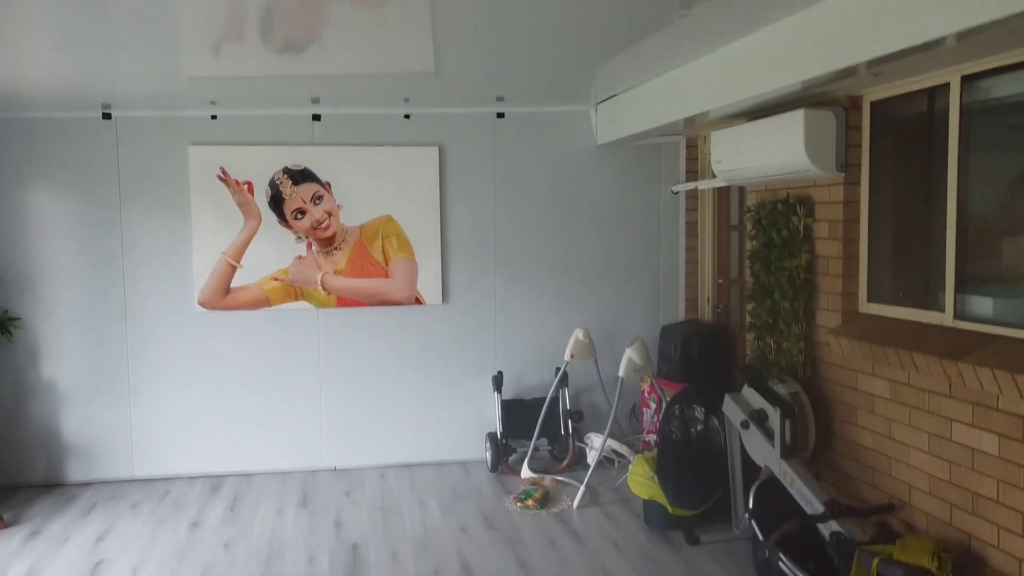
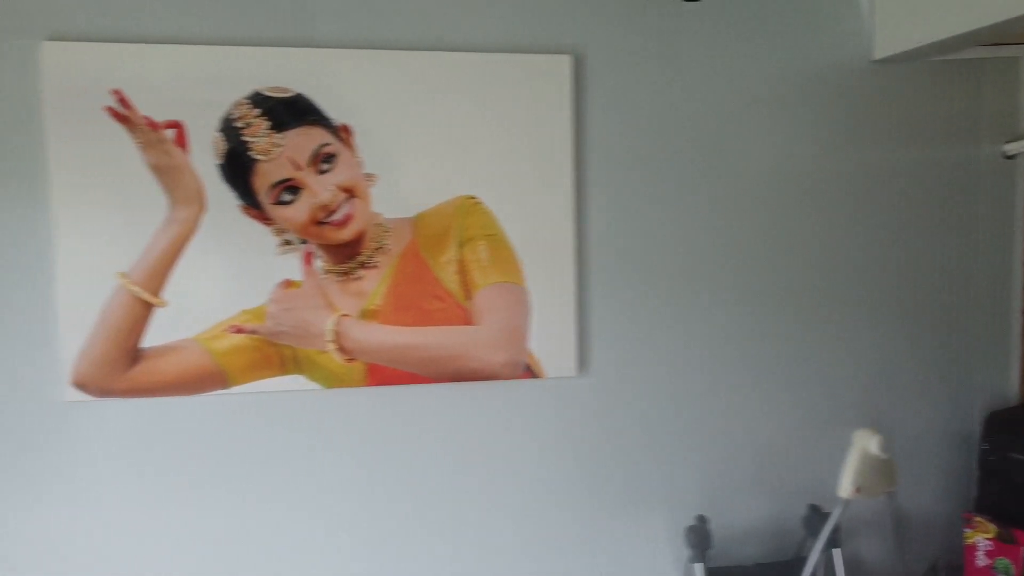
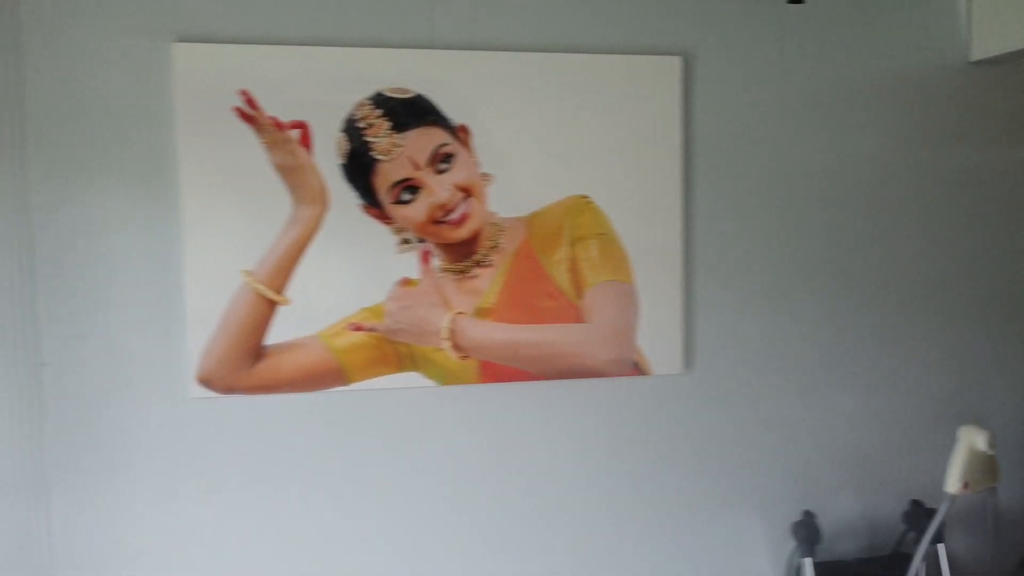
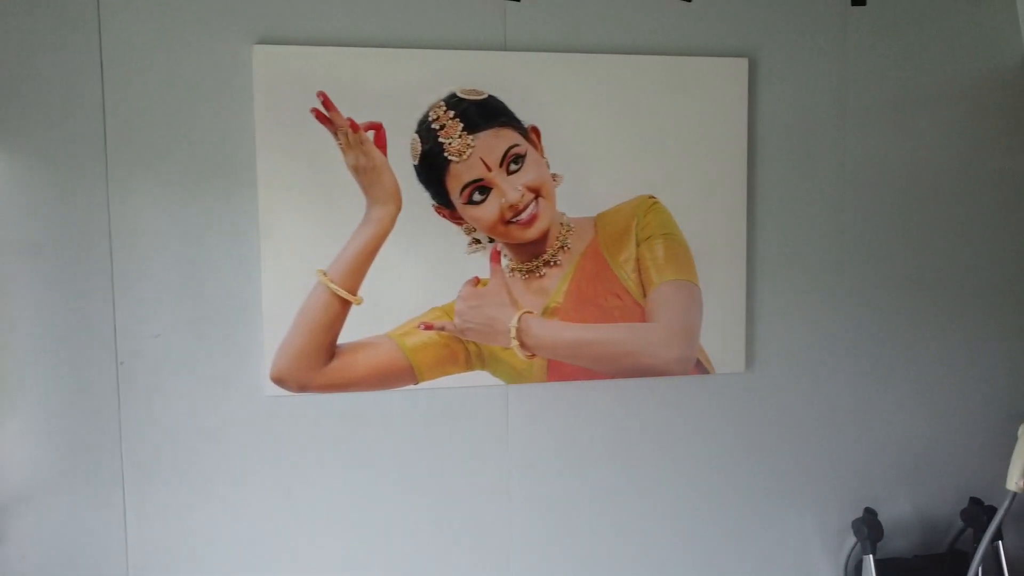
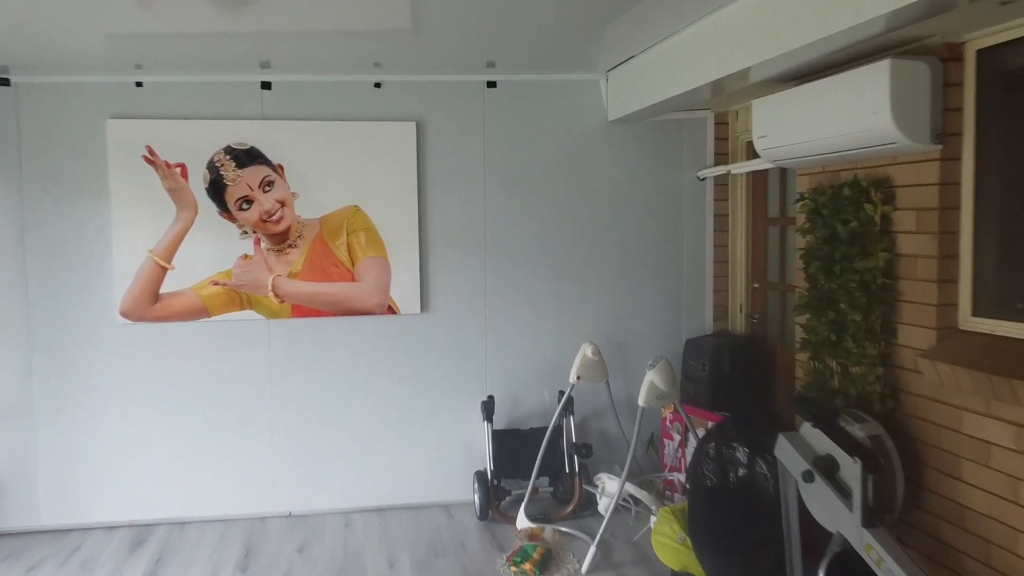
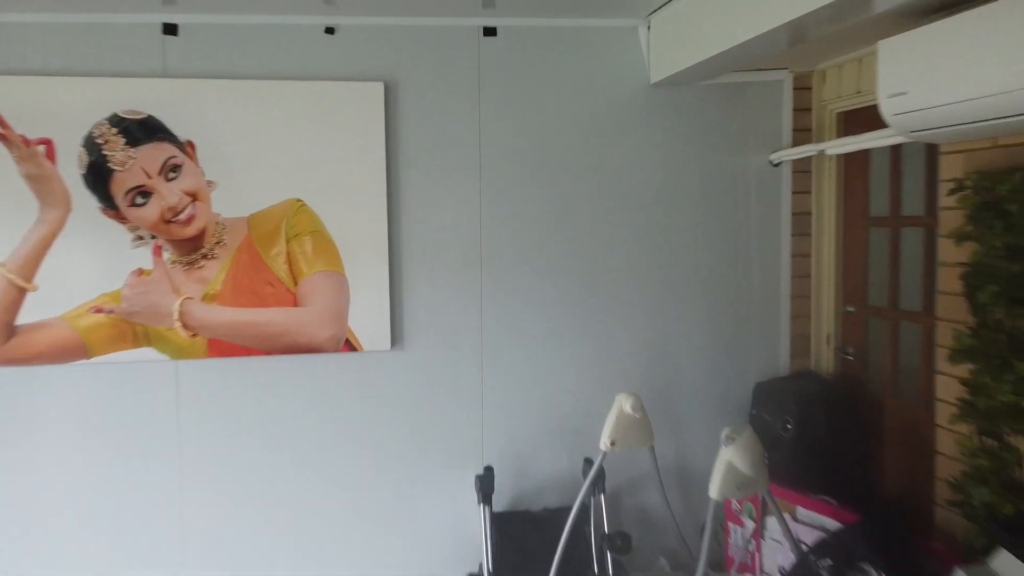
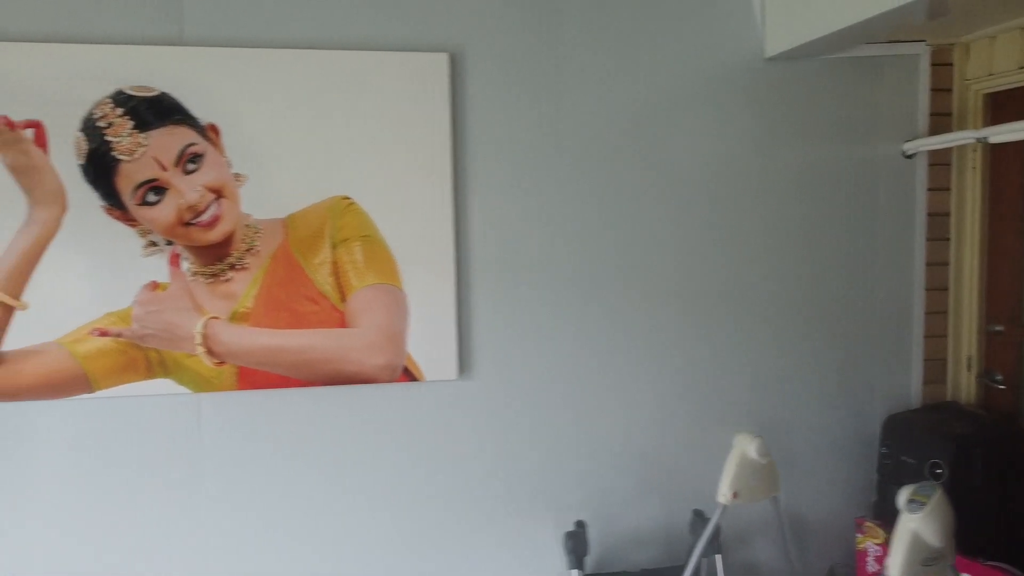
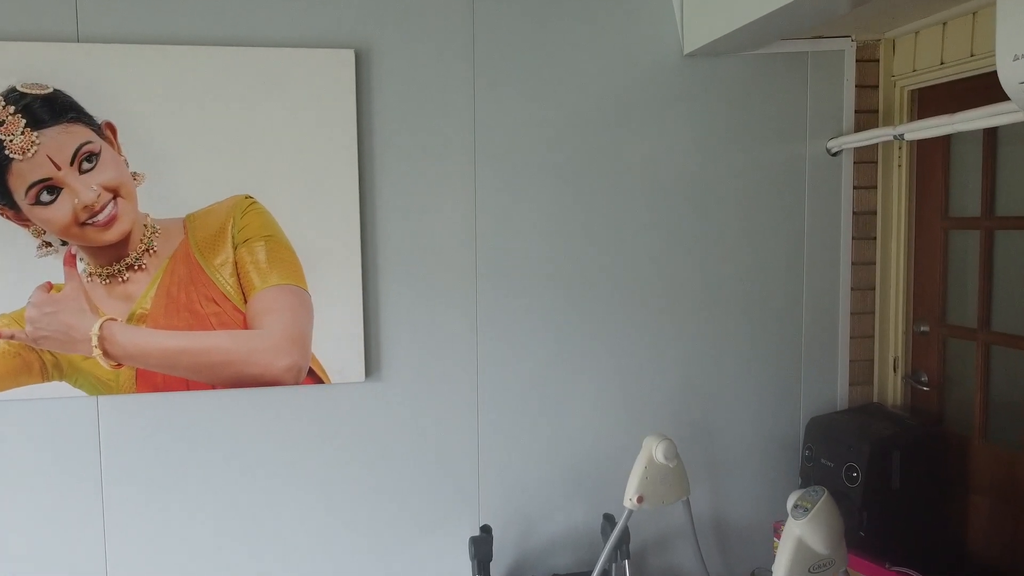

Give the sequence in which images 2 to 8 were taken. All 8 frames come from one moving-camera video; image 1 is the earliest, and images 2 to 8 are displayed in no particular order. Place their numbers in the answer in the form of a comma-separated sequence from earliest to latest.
5, 6, 8, 7, 2, 3, 4
